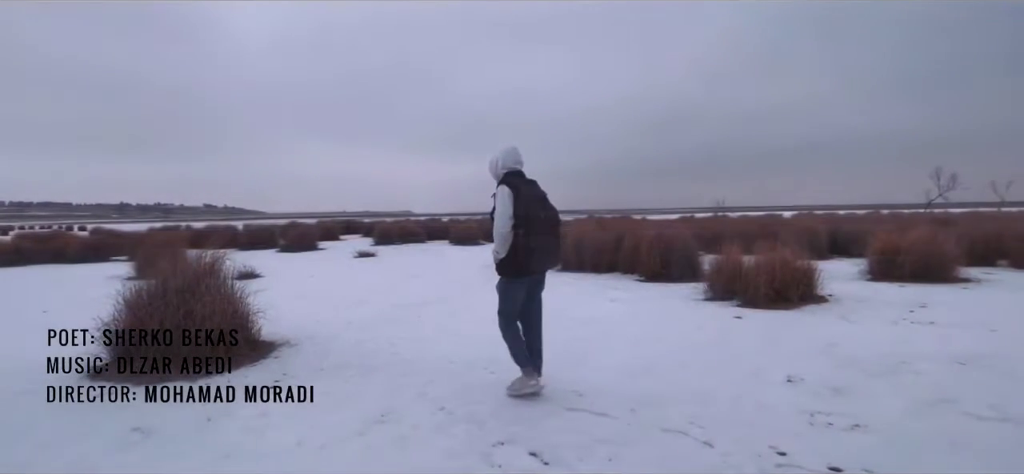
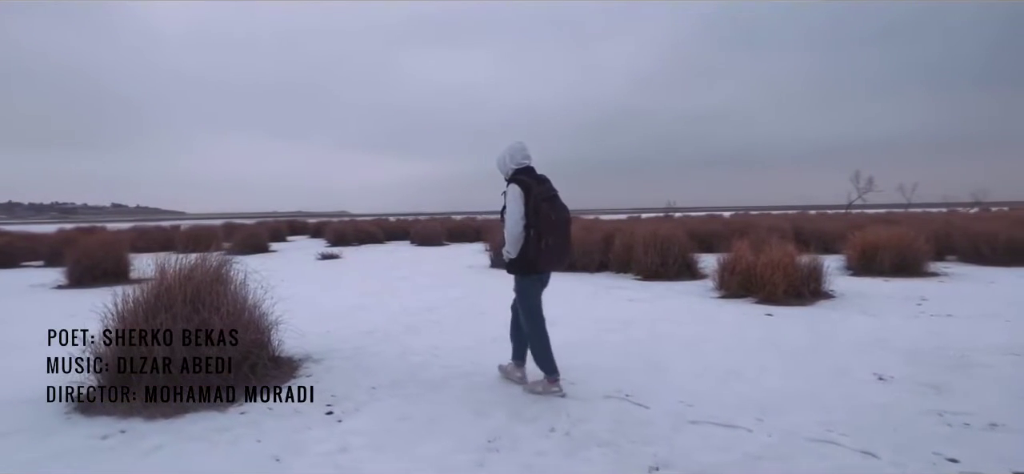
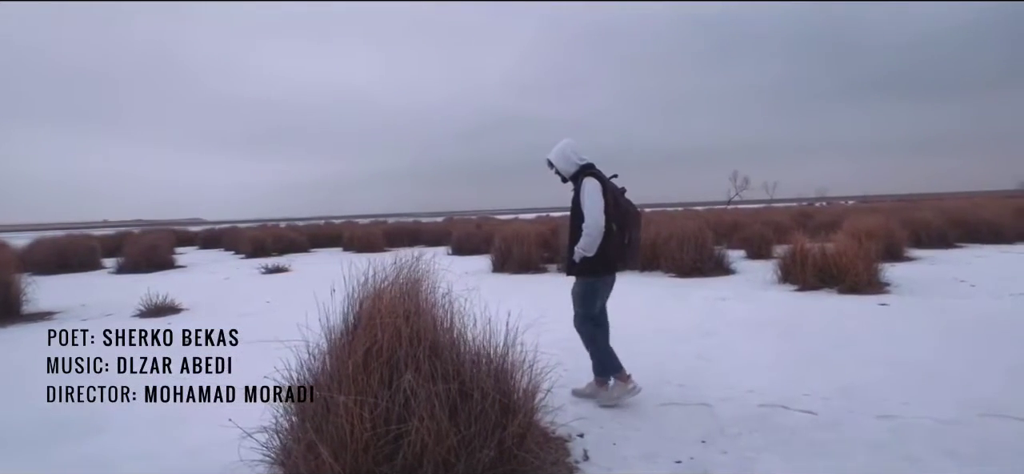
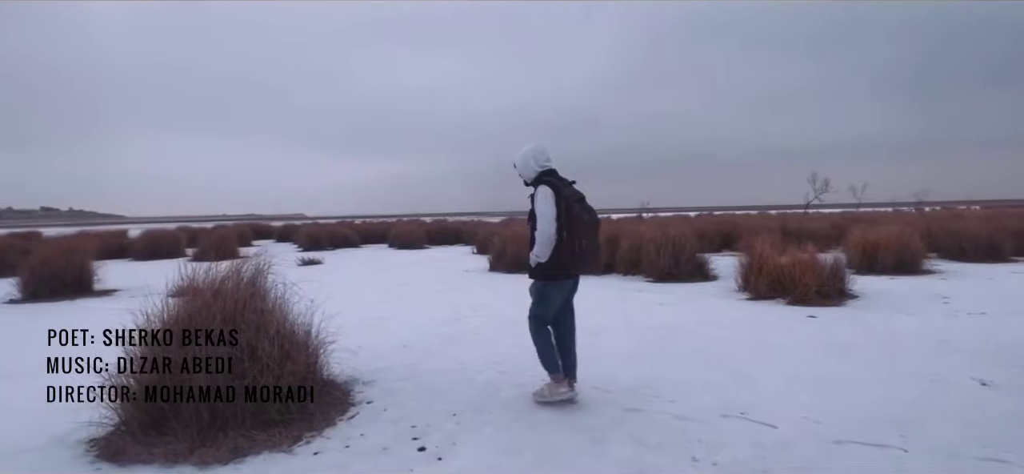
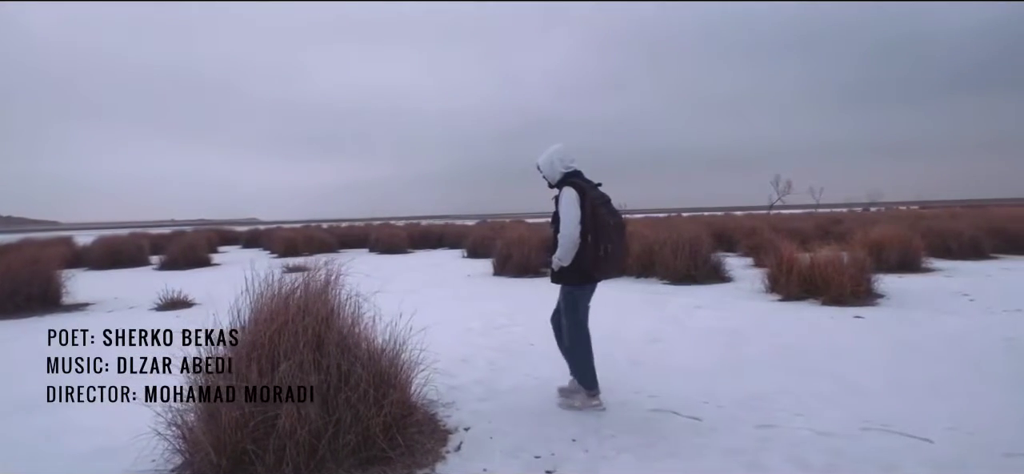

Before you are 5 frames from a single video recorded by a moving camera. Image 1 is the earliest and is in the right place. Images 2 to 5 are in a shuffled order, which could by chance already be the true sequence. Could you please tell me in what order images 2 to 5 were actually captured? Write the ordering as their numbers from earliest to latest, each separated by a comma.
2, 4, 5, 3
